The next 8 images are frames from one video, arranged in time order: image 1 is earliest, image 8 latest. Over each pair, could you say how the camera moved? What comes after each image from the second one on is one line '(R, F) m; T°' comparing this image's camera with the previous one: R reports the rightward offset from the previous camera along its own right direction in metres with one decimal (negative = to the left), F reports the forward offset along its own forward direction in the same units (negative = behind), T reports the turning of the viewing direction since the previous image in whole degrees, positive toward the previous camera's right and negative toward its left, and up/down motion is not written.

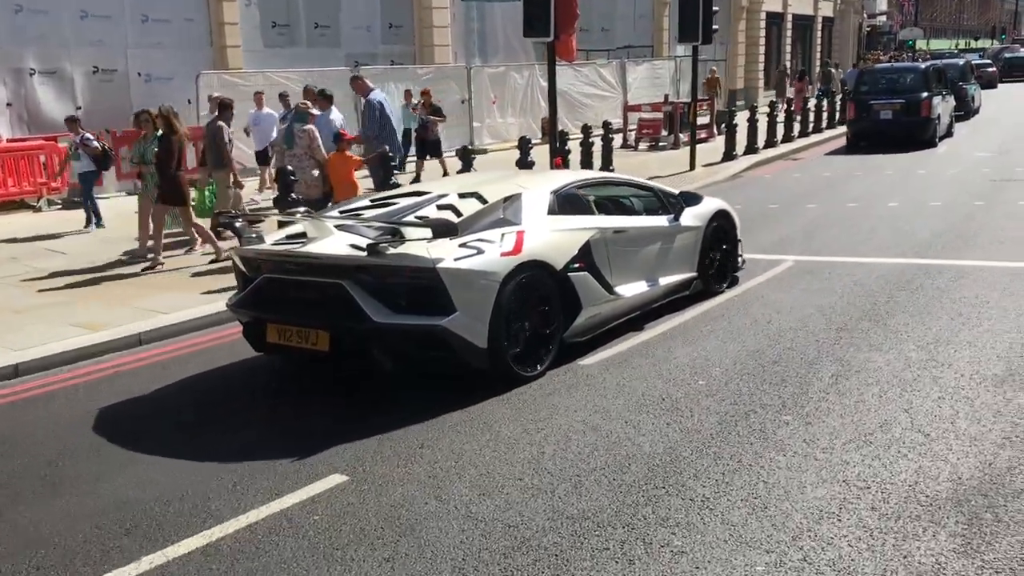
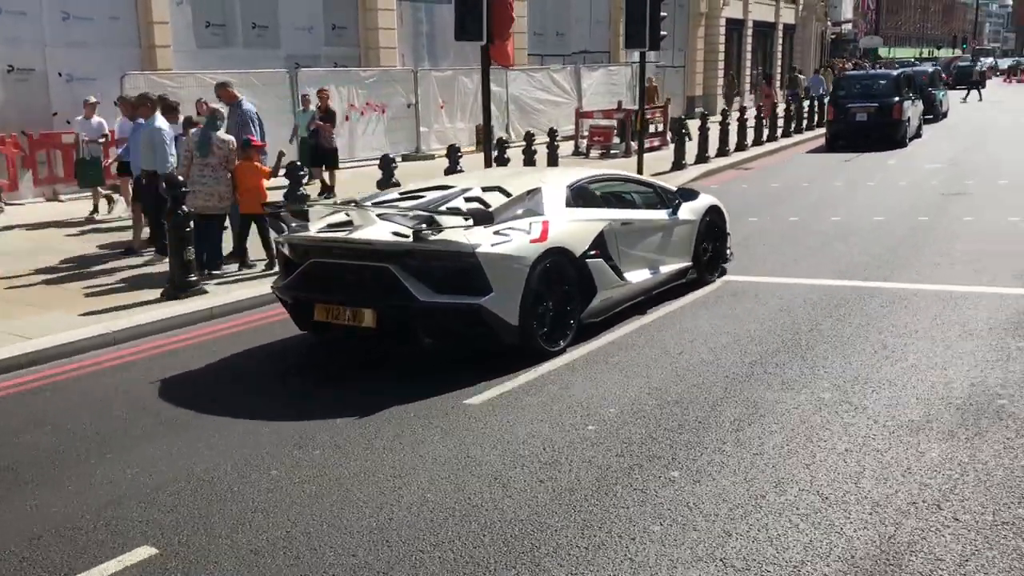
(+0.9, +0.7) m; +1°
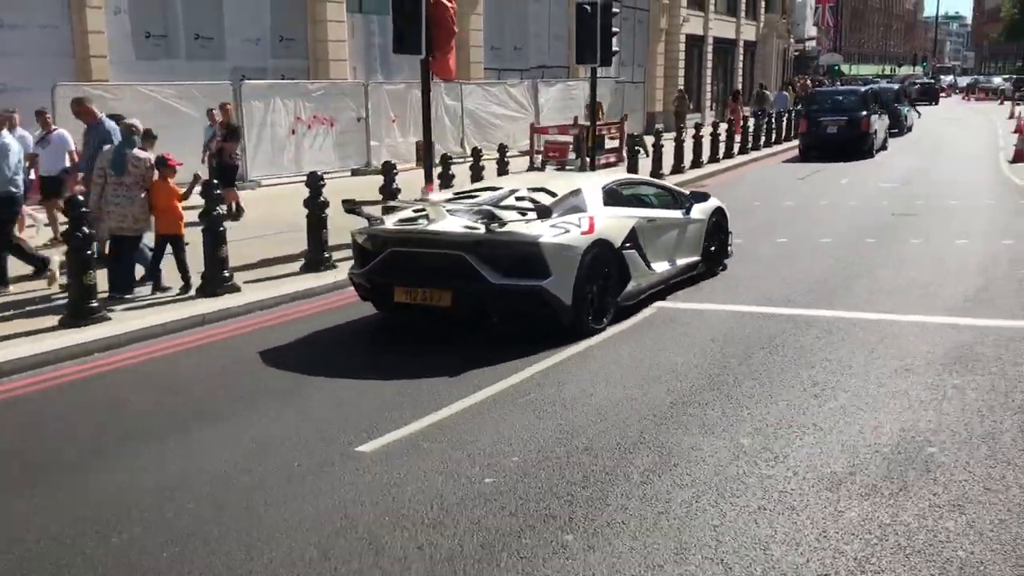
(+0.6, +0.5) m; +1°
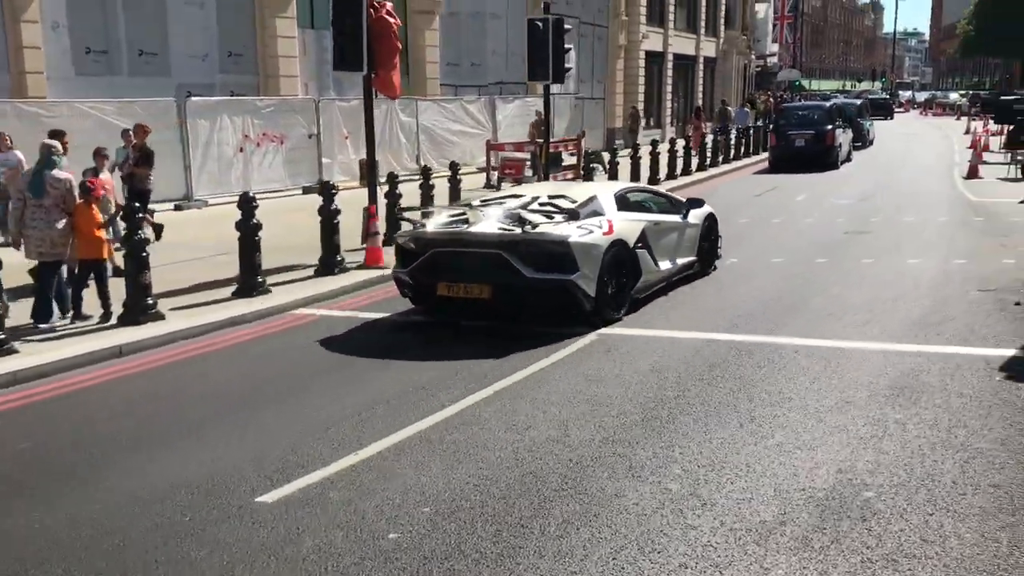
(+0.5, +0.4) m; +2°
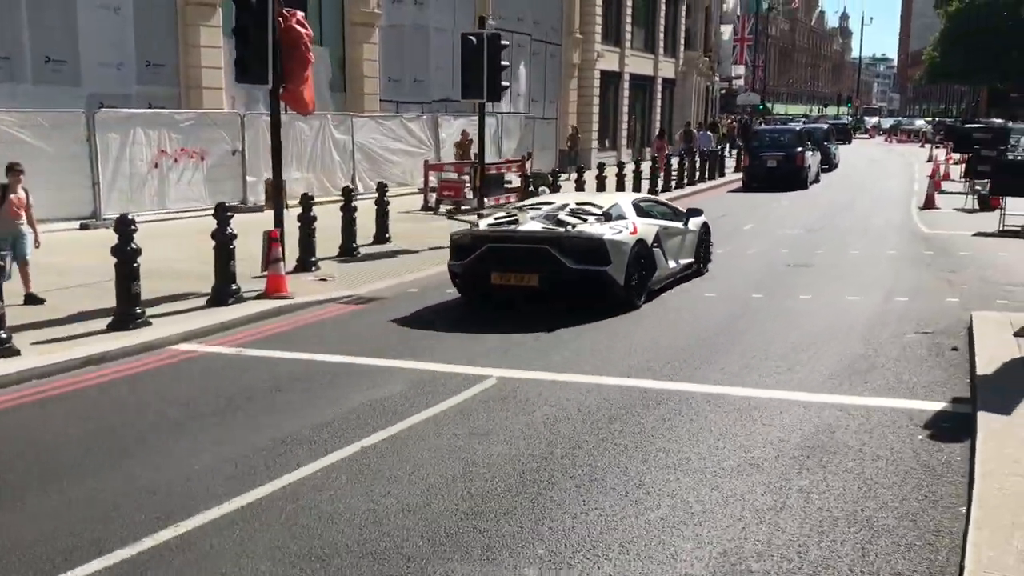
(+1.1, +0.9) m; +1°
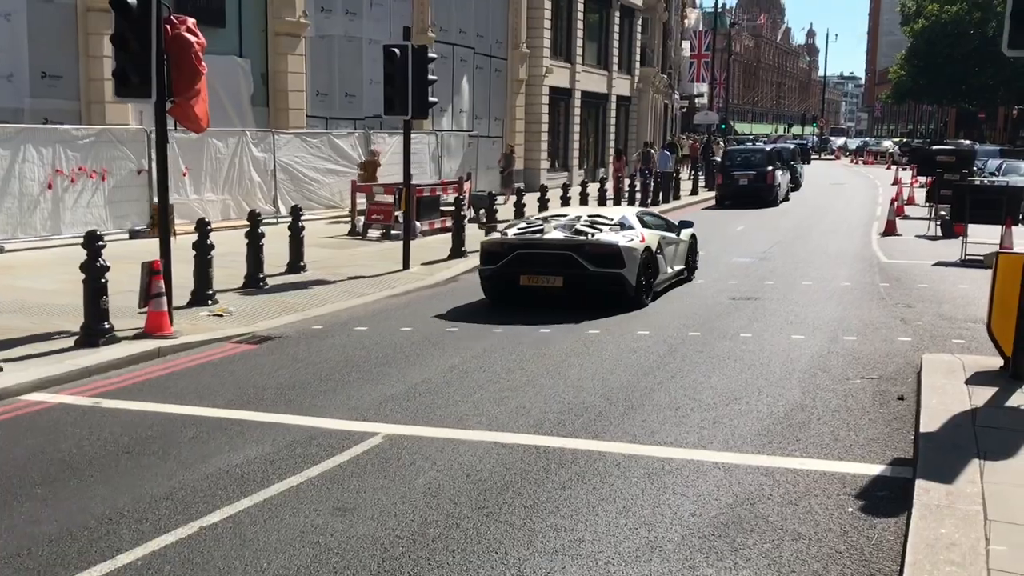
(+1.0, +1.1) m; +1°
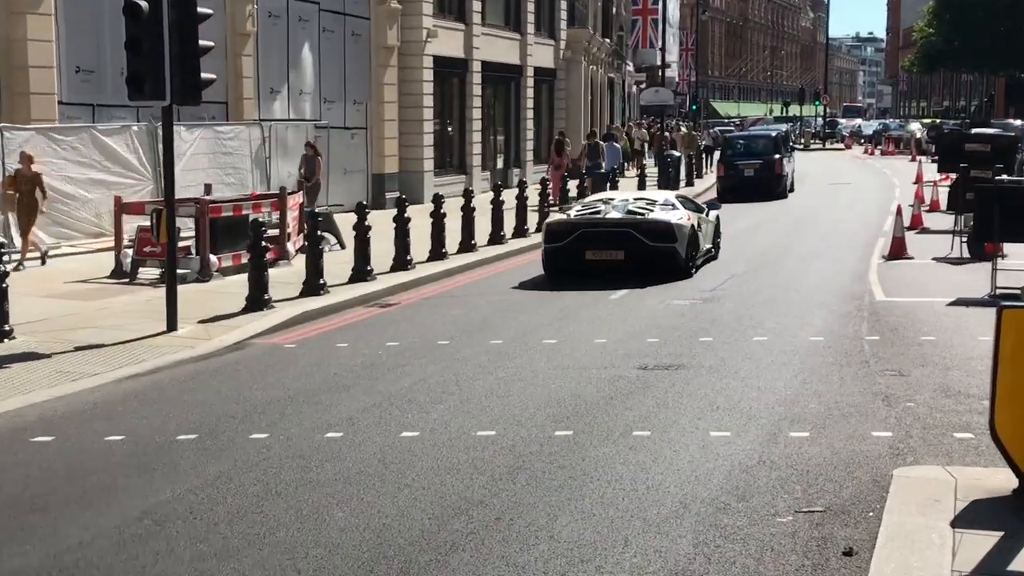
(+2.8, +4.1) m; -4°
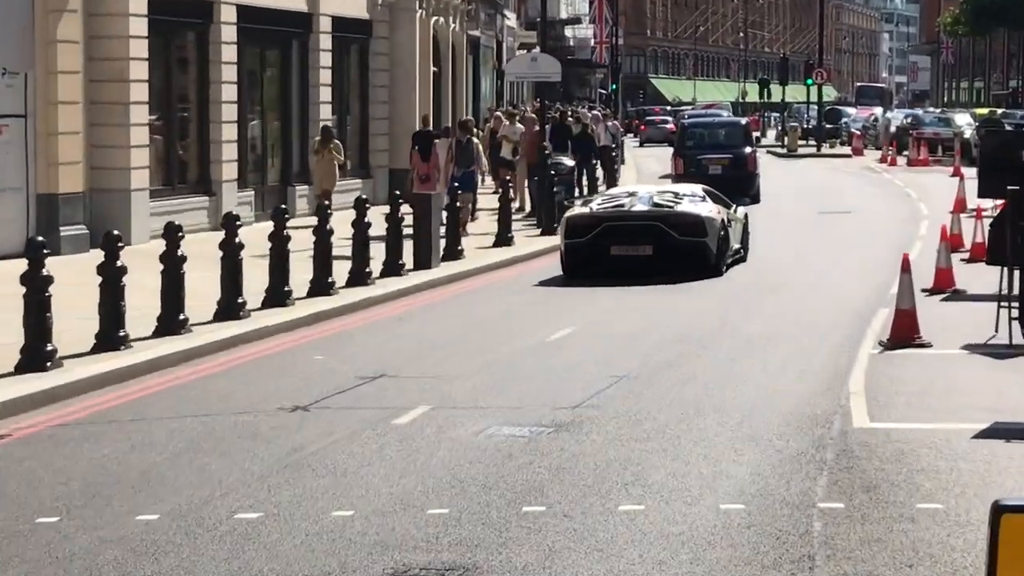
(+2.7, +4.7) m; -5°
